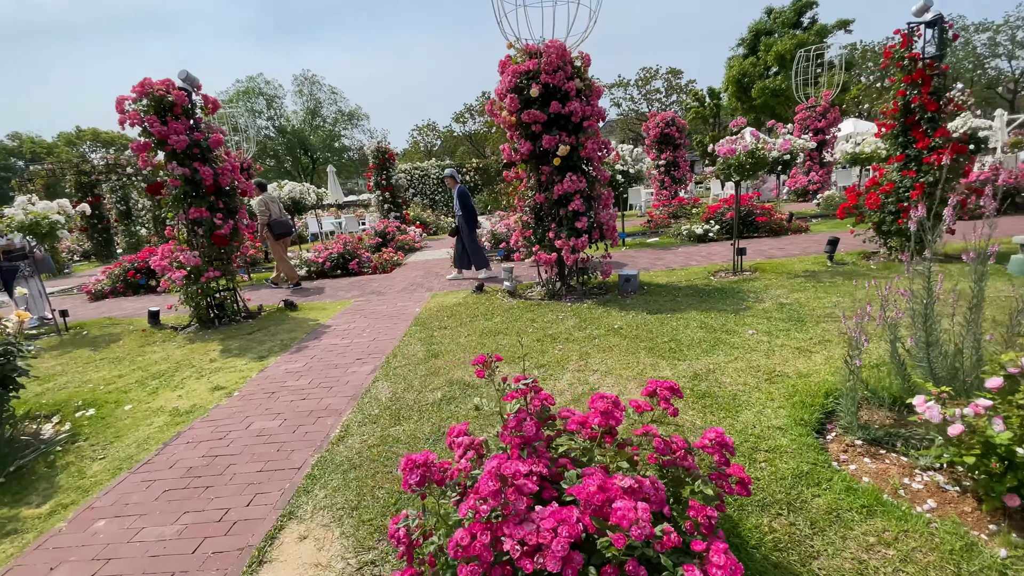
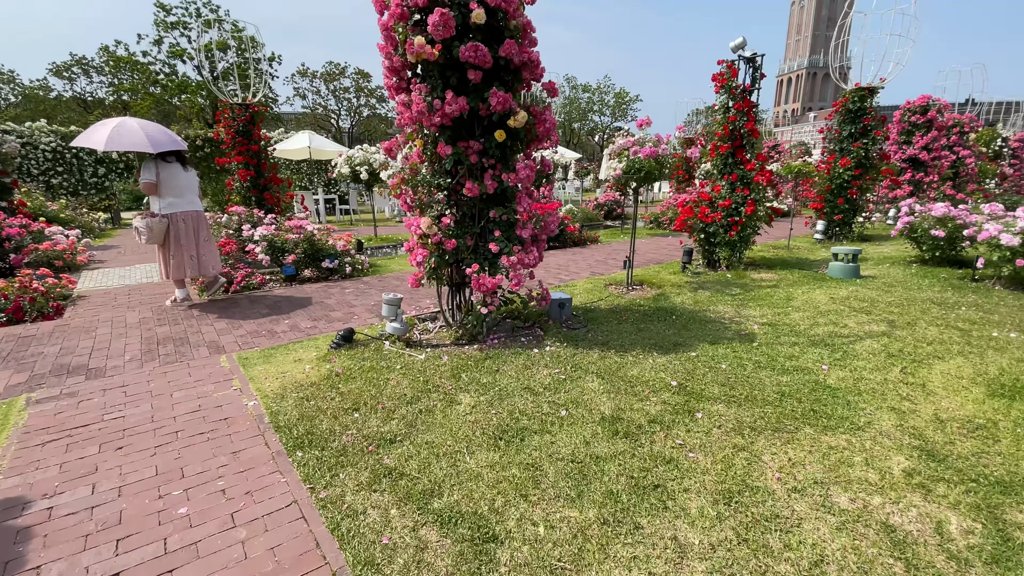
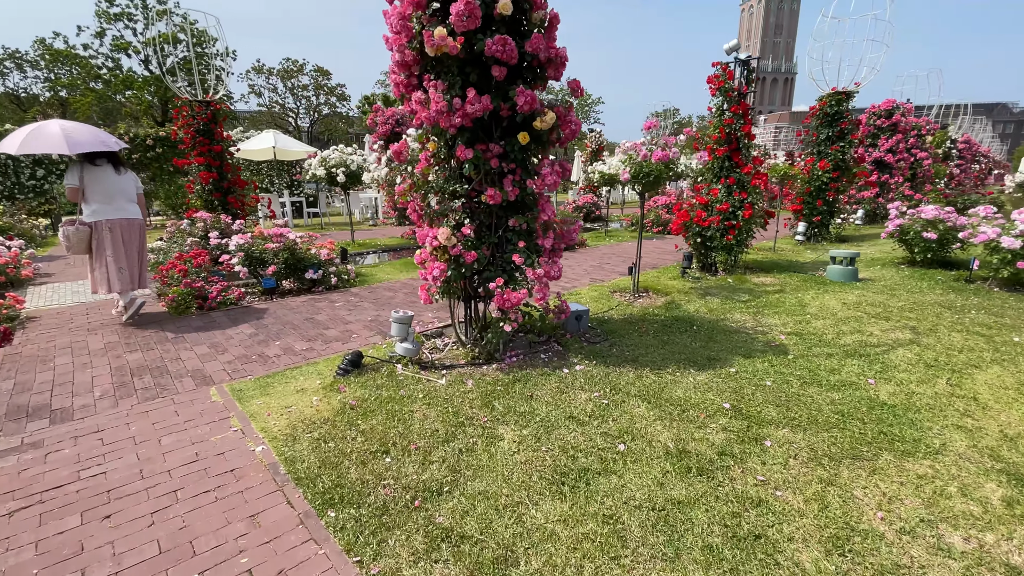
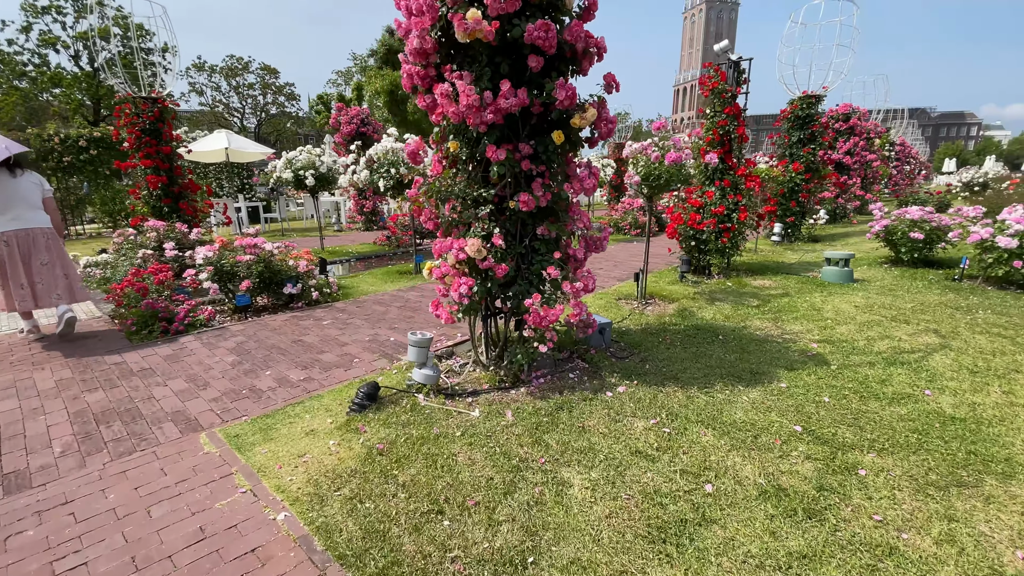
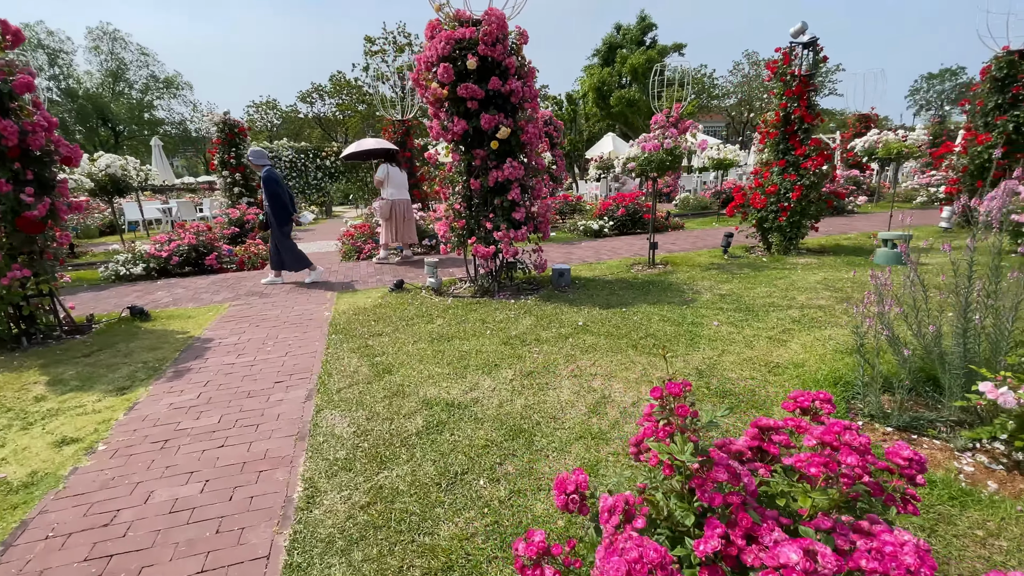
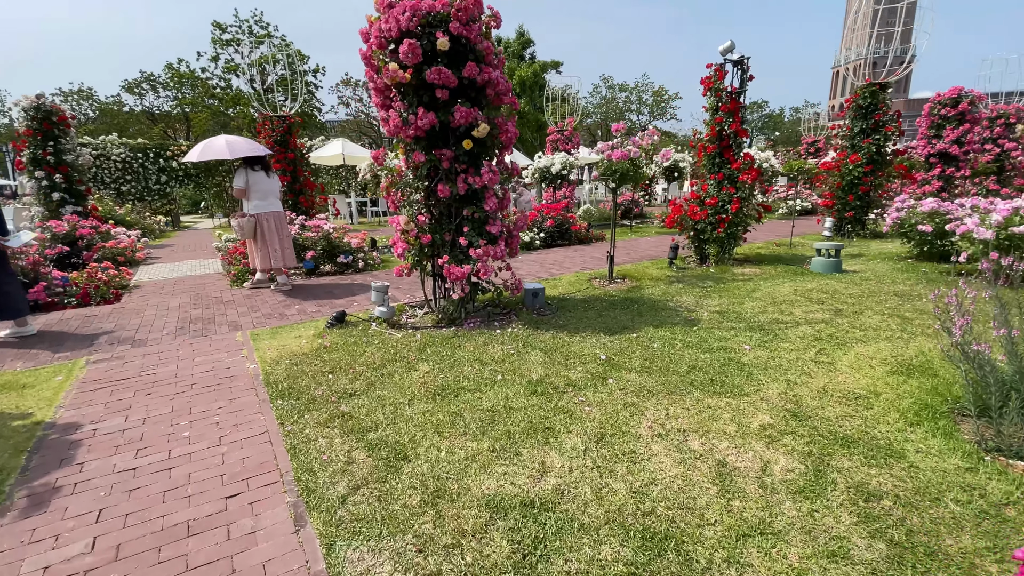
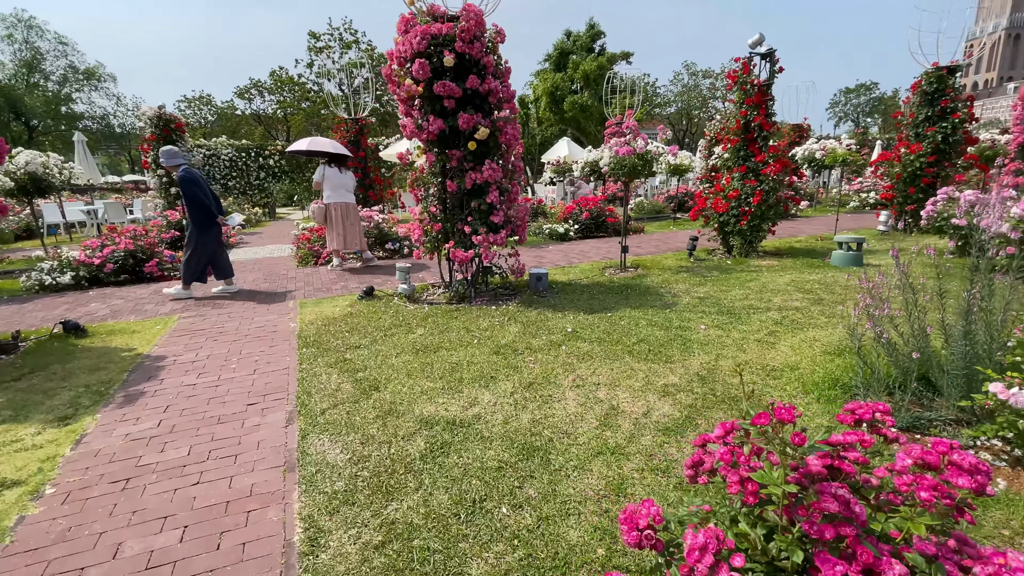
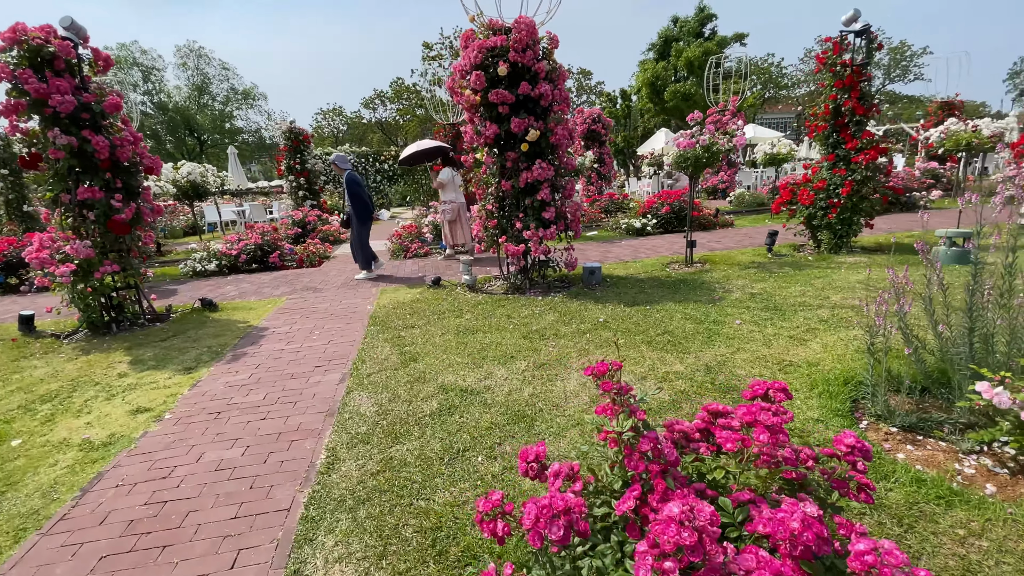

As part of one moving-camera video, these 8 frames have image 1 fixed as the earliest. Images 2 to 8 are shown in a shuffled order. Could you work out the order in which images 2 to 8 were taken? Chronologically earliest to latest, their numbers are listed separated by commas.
8, 5, 7, 6, 2, 3, 4
